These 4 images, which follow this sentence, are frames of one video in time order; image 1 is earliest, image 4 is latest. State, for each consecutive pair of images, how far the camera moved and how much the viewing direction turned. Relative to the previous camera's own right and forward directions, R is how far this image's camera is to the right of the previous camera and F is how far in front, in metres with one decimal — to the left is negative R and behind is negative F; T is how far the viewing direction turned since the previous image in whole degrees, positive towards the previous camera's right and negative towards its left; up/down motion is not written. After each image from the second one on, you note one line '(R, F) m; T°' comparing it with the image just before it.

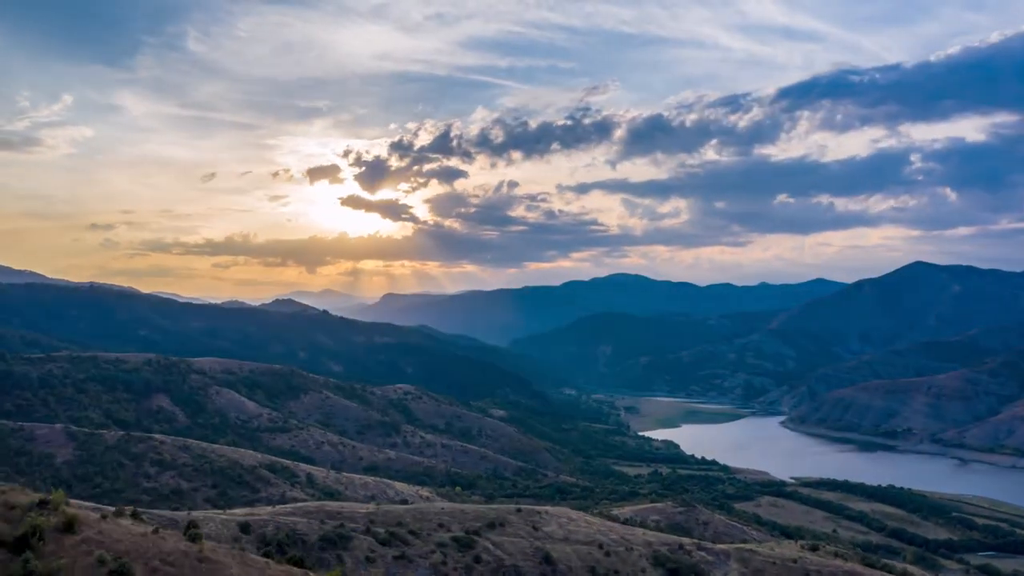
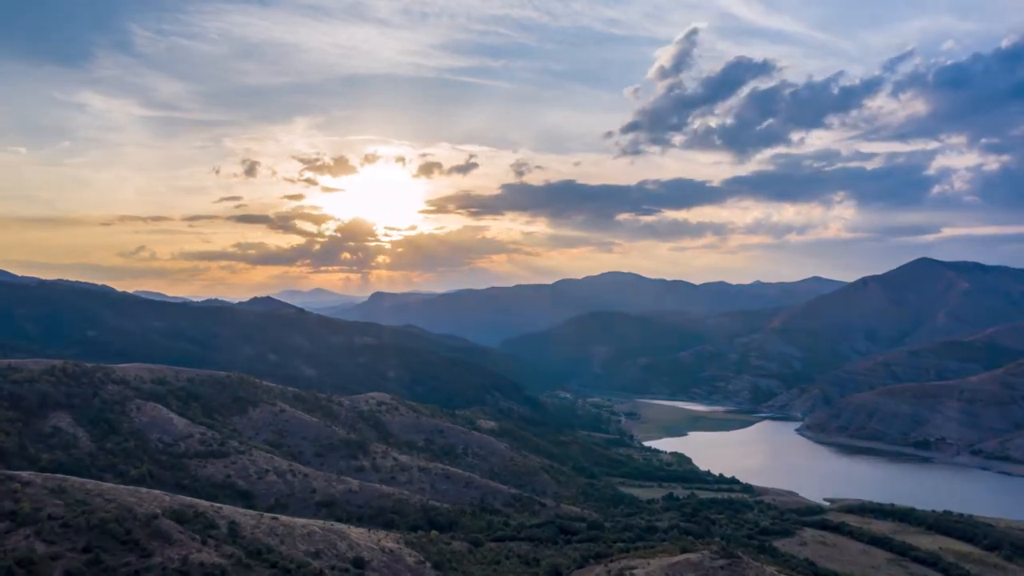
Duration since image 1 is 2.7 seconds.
(0.0, +11.6) m; +1°
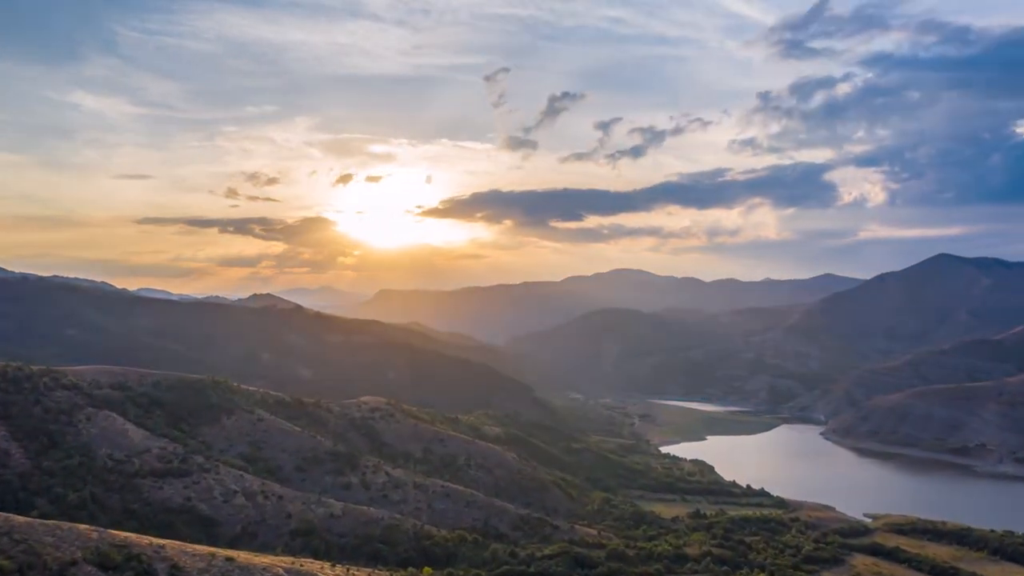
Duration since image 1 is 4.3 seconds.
(-0.1, +6.9) m; 0°
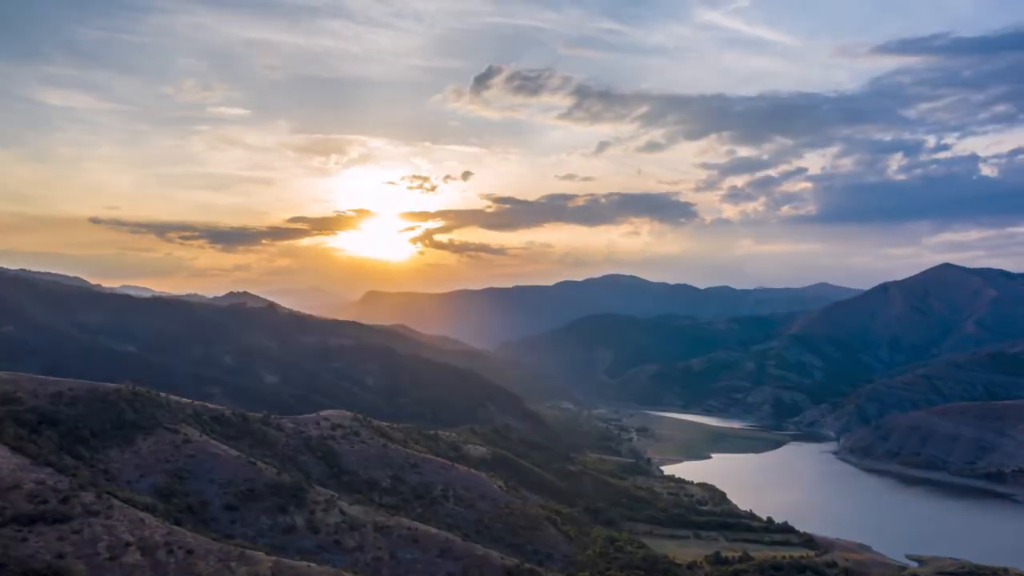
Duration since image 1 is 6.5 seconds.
(+0.1, +9.8) m; +1°
